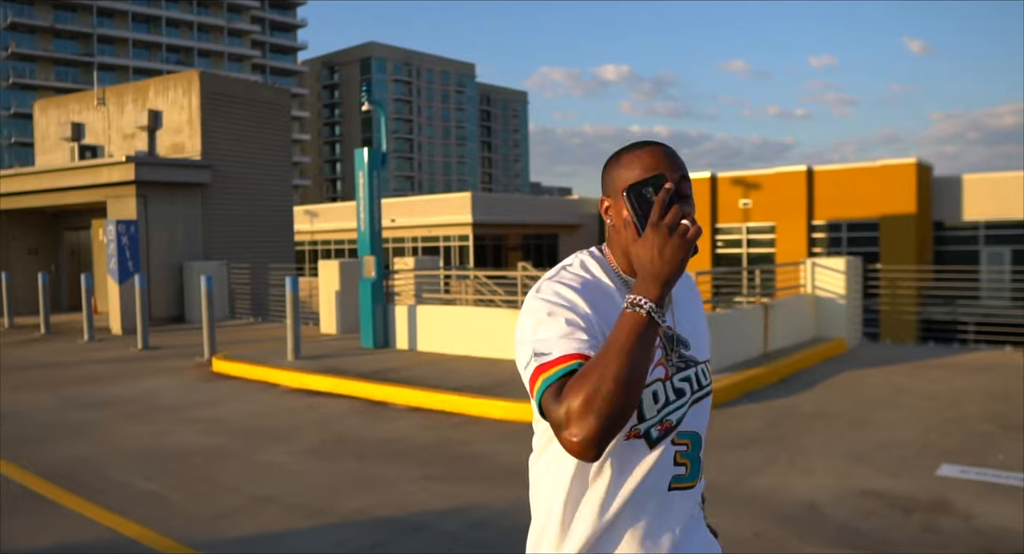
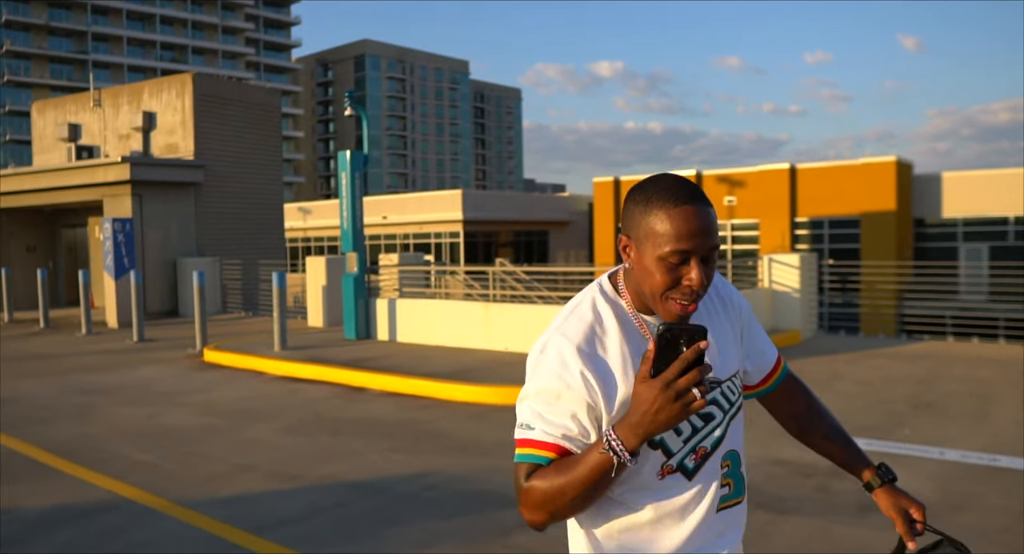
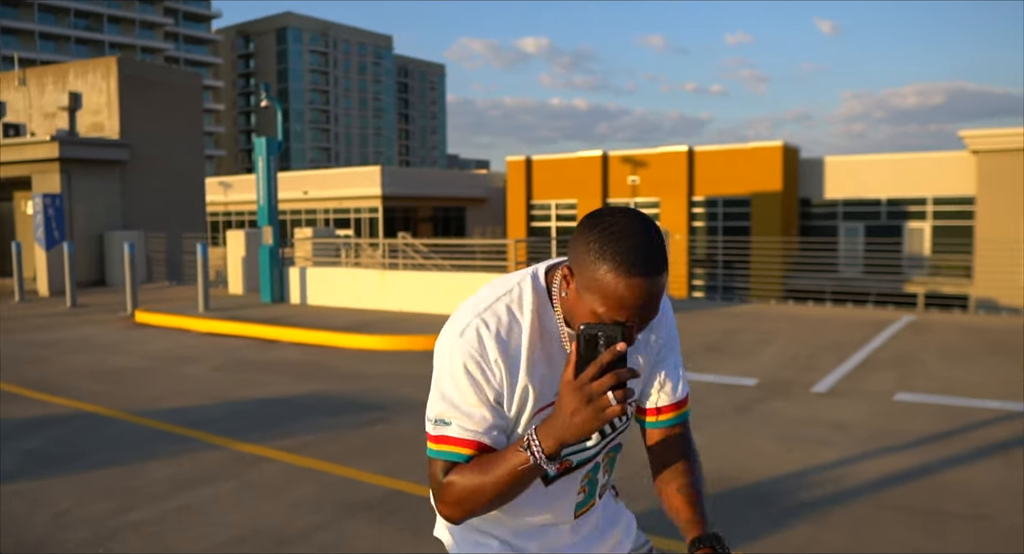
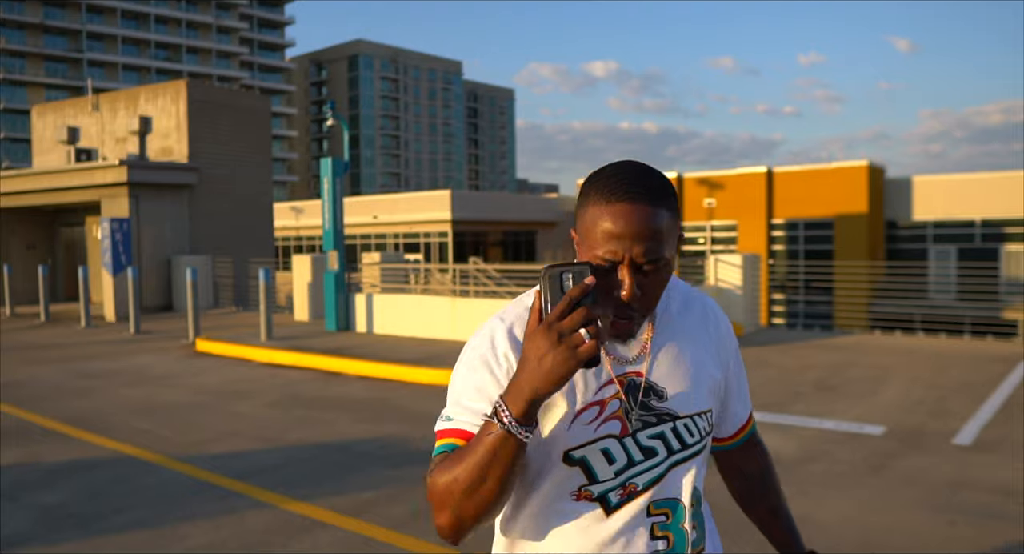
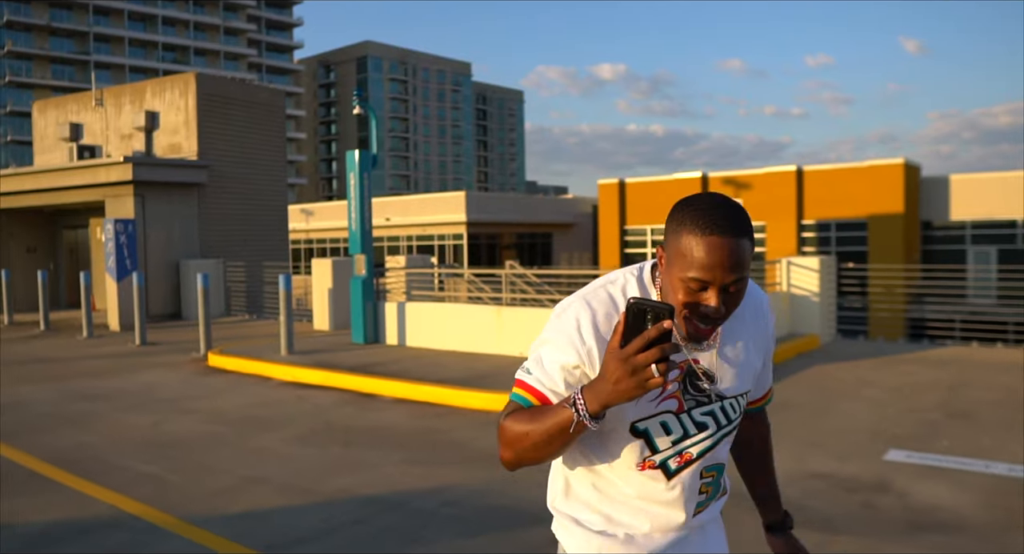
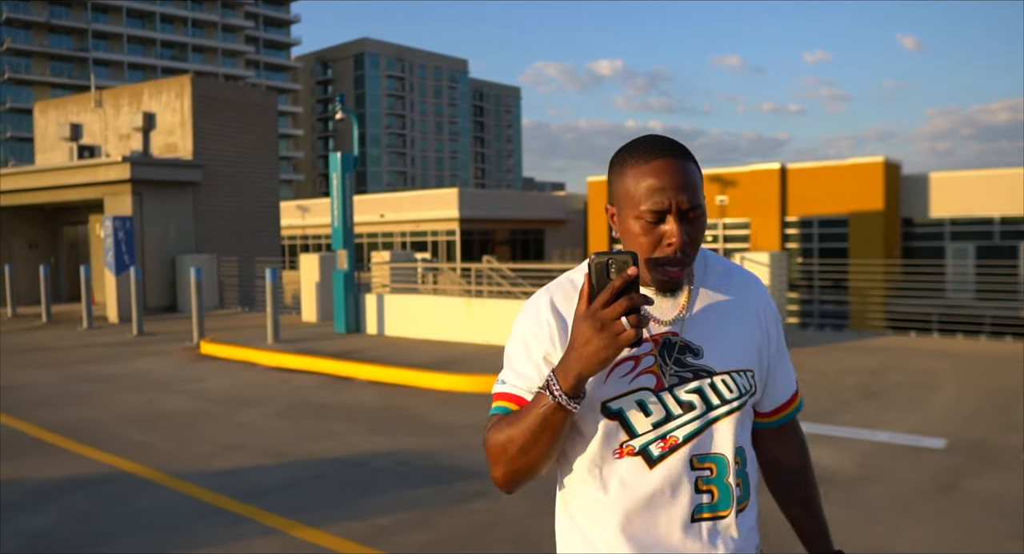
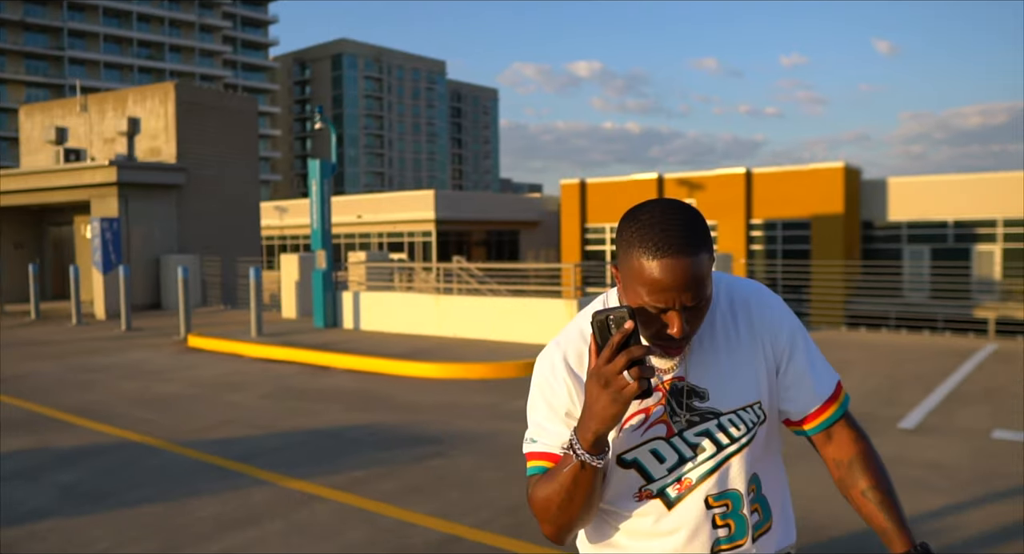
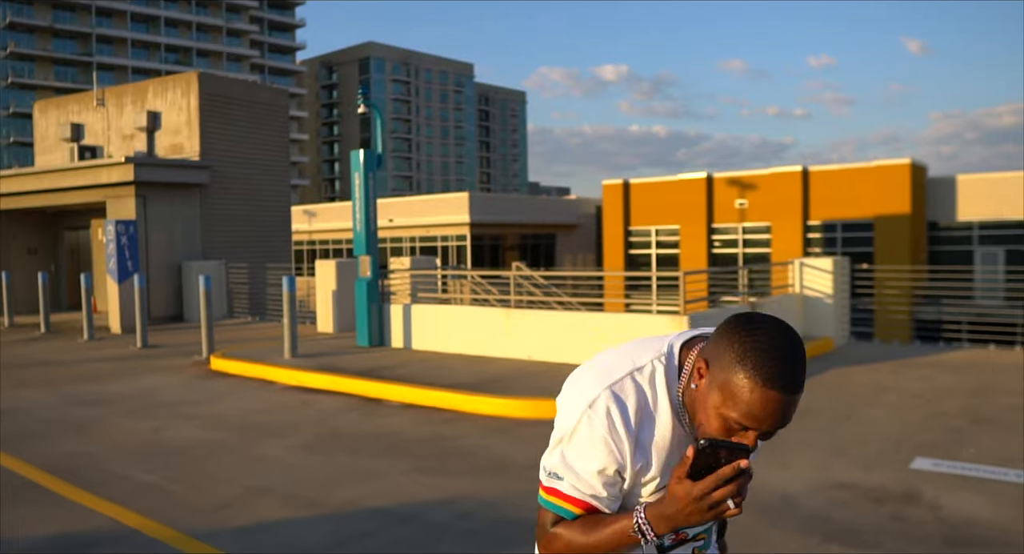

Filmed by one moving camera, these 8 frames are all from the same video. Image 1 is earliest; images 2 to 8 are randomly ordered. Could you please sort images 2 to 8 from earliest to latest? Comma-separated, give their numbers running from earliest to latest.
8, 5, 2, 6, 4, 7, 3
